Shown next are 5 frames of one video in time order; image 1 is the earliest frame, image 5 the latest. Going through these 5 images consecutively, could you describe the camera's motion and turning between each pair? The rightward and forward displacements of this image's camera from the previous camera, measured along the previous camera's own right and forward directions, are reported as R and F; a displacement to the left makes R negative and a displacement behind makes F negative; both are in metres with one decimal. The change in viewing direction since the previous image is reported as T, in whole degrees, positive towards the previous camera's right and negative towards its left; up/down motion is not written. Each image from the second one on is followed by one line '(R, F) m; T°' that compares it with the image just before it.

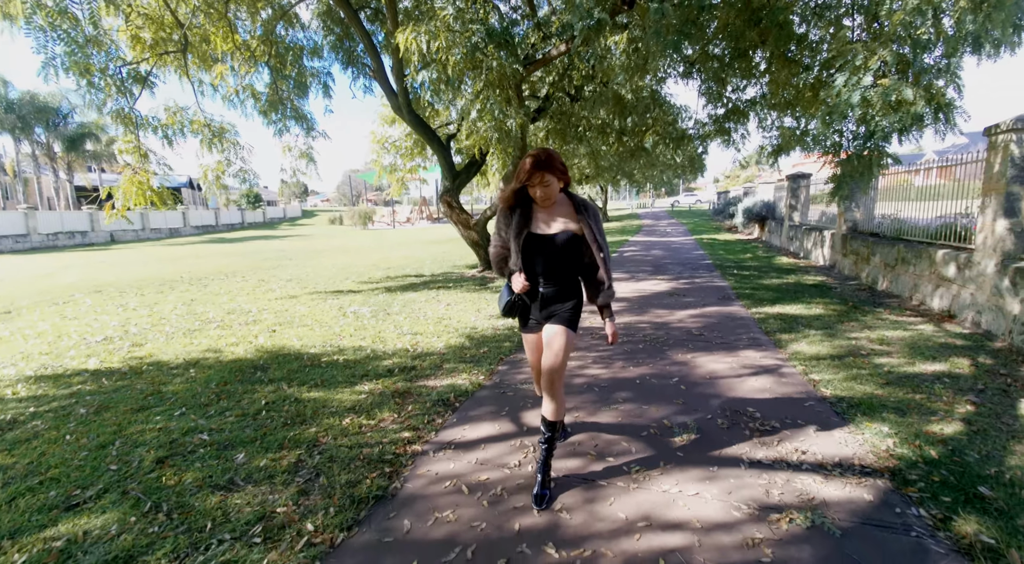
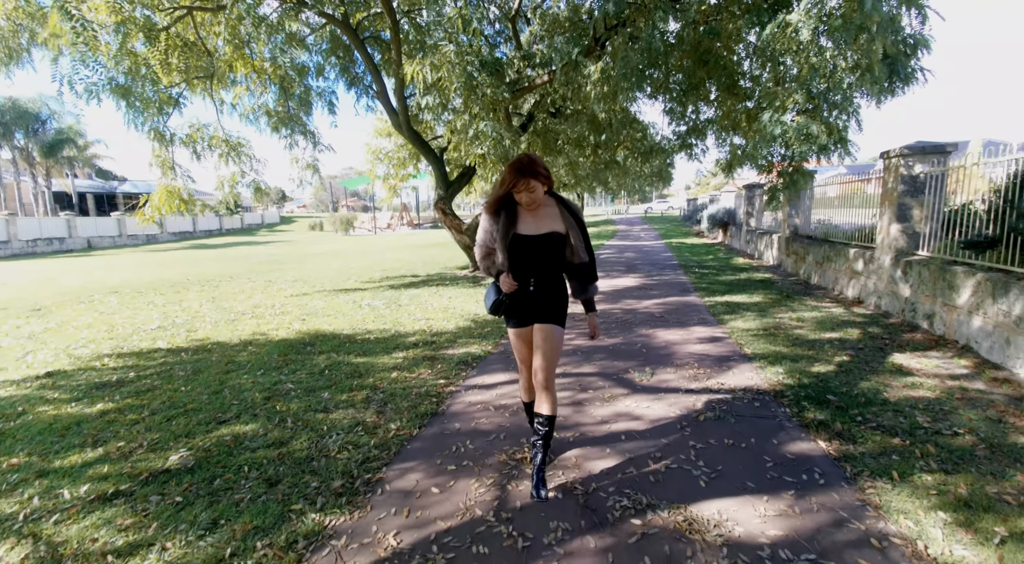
(-0.3, -1.3) m; +2°
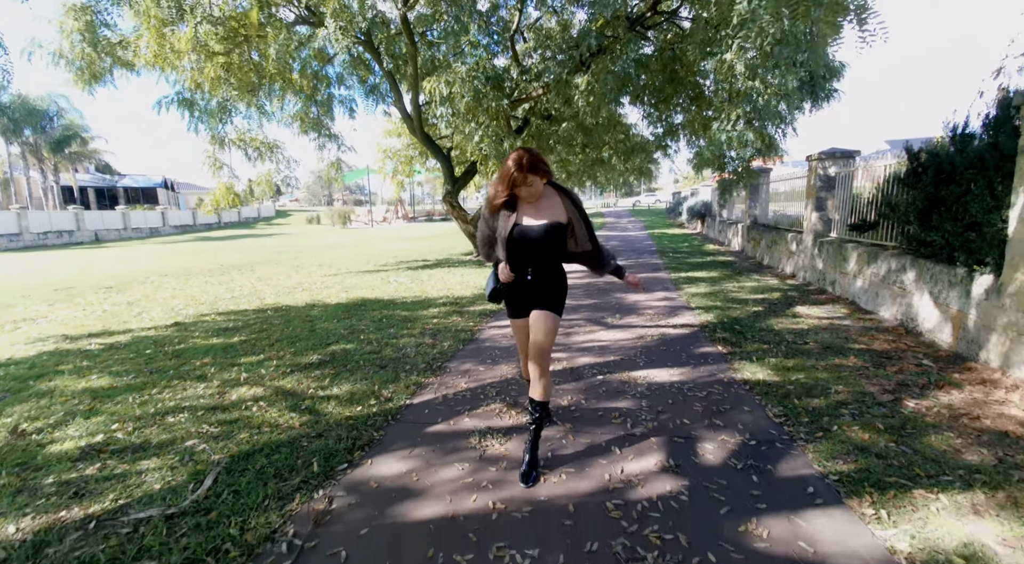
(-0.2, -1.9) m; +1°
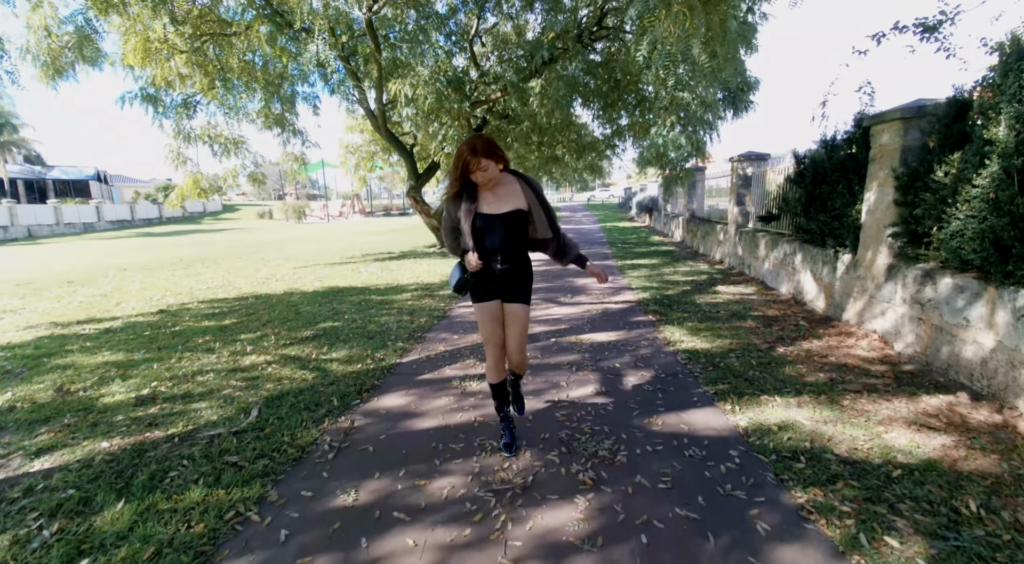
(-0.1, -0.9) m; +5°
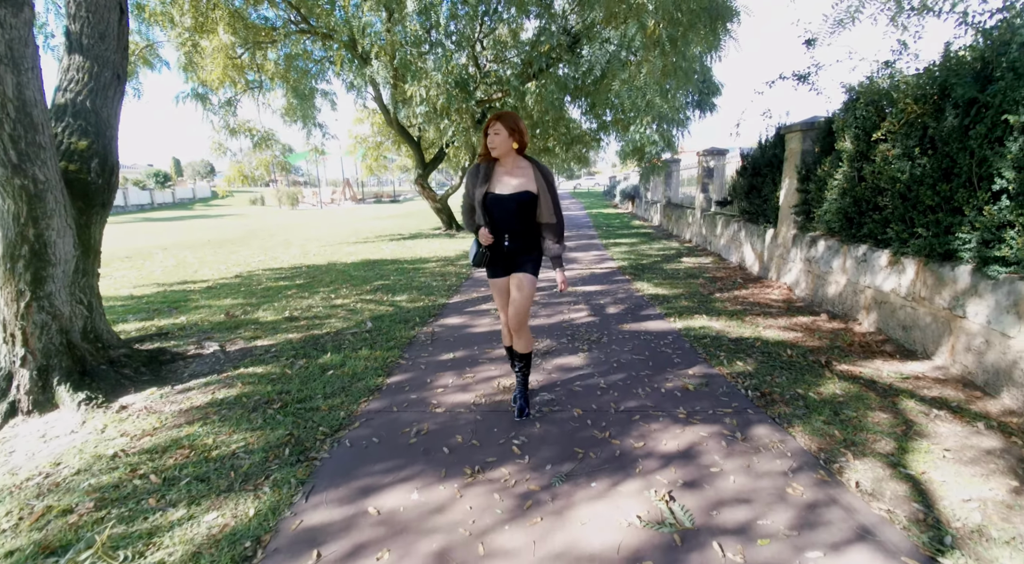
(-0.4, -2.0) m; +1°
